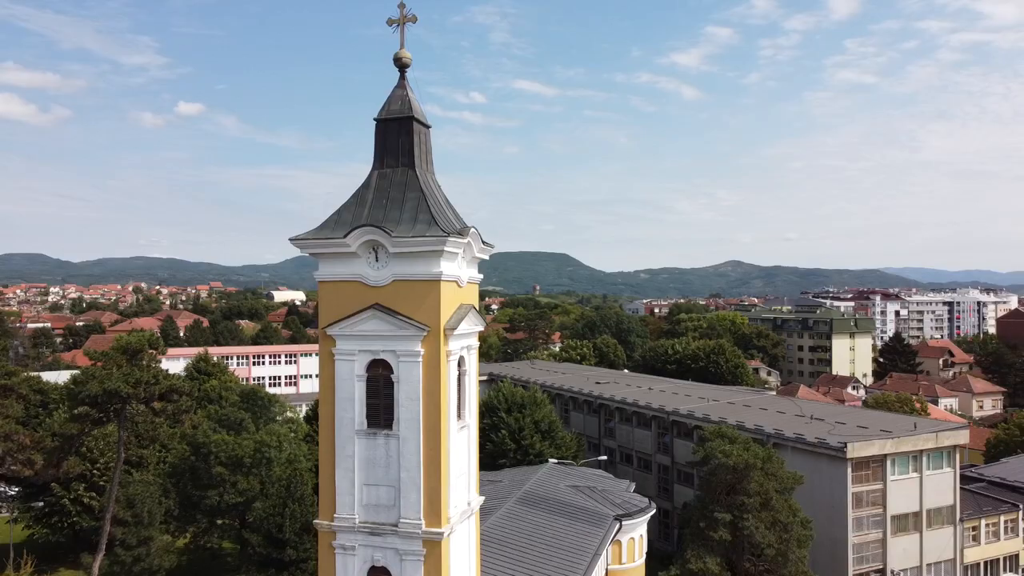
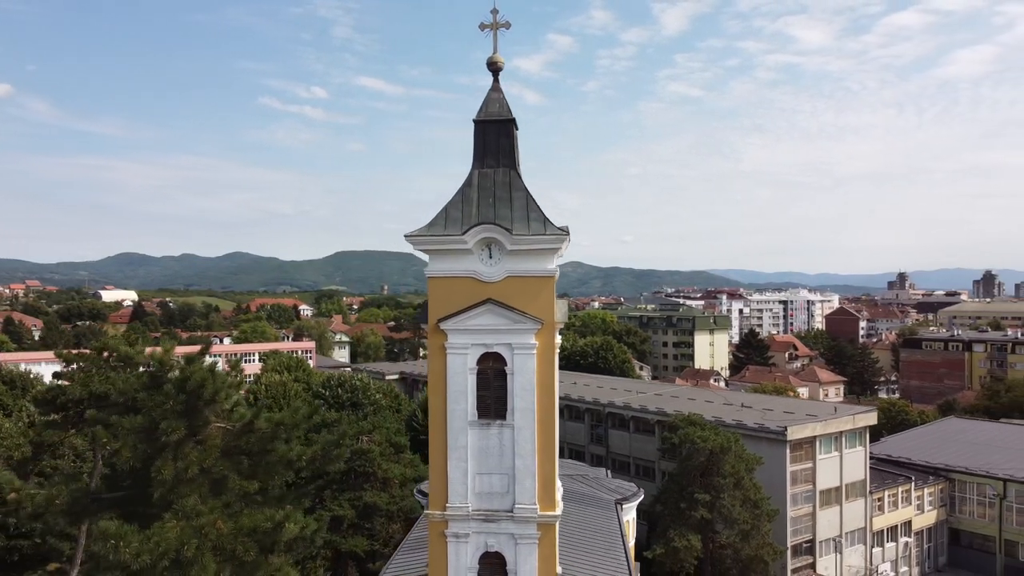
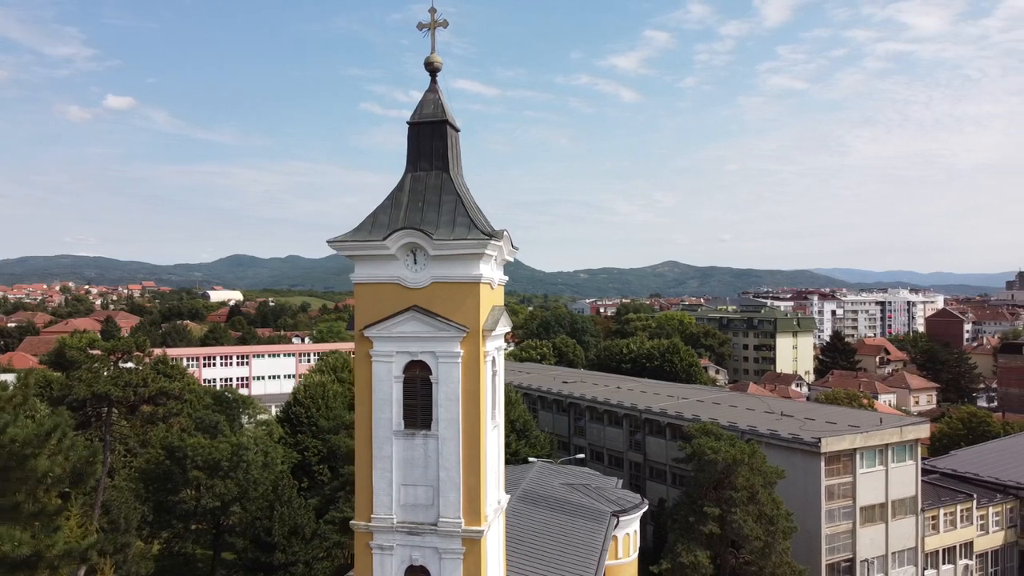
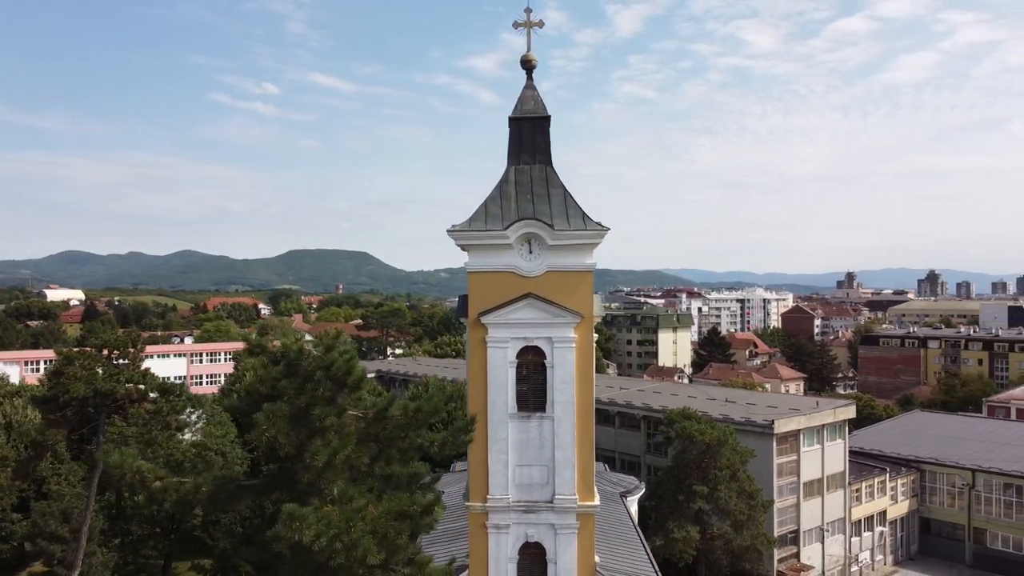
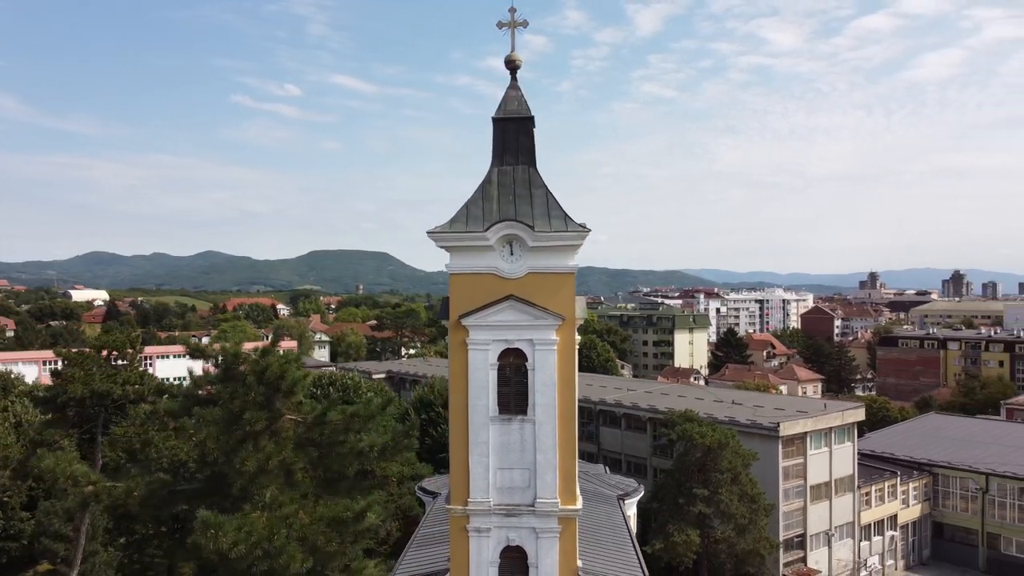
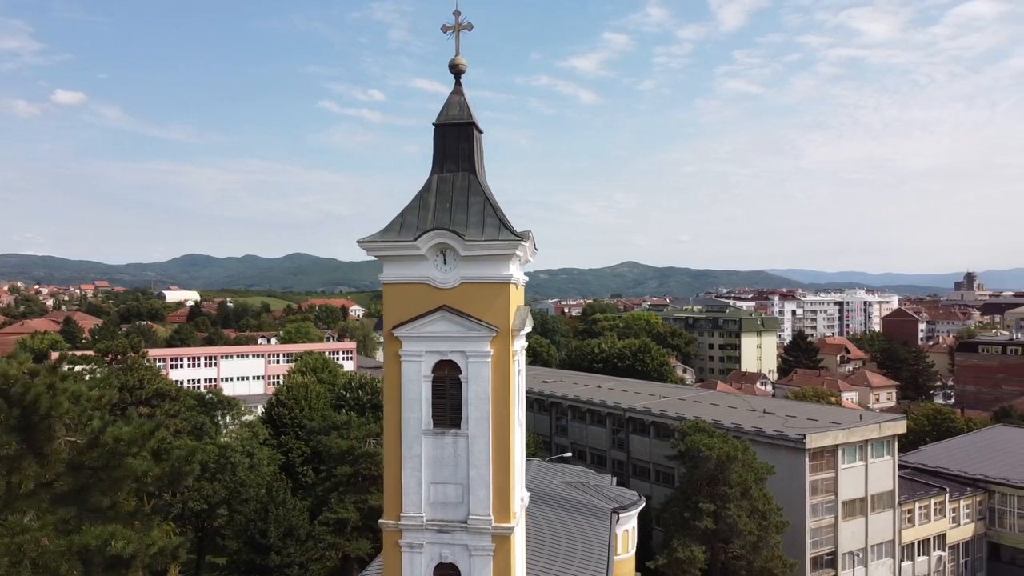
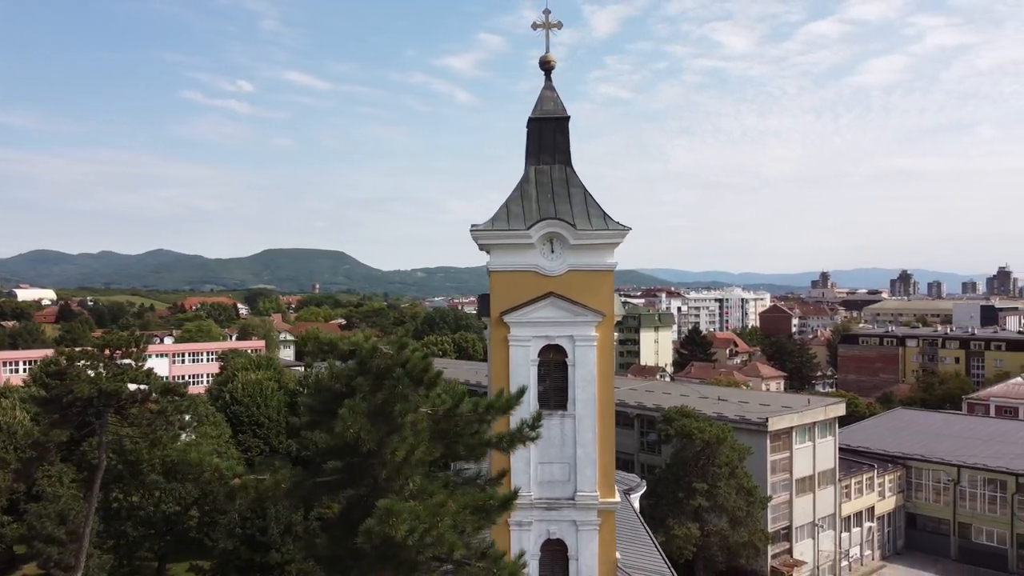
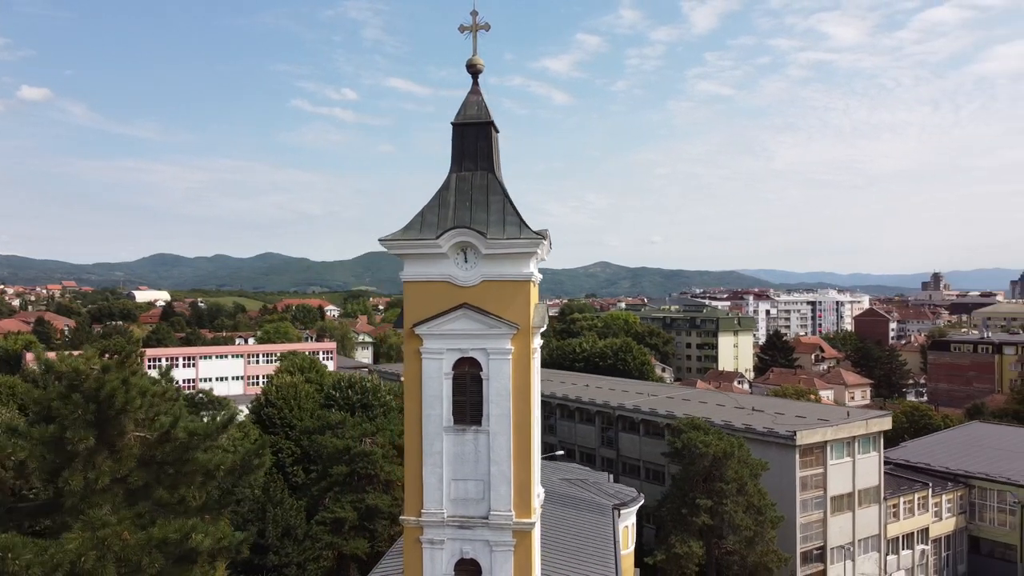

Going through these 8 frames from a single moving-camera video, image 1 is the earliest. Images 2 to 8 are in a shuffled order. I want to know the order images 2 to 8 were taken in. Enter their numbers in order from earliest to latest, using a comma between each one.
3, 6, 8, 2, 5, 4, 7
